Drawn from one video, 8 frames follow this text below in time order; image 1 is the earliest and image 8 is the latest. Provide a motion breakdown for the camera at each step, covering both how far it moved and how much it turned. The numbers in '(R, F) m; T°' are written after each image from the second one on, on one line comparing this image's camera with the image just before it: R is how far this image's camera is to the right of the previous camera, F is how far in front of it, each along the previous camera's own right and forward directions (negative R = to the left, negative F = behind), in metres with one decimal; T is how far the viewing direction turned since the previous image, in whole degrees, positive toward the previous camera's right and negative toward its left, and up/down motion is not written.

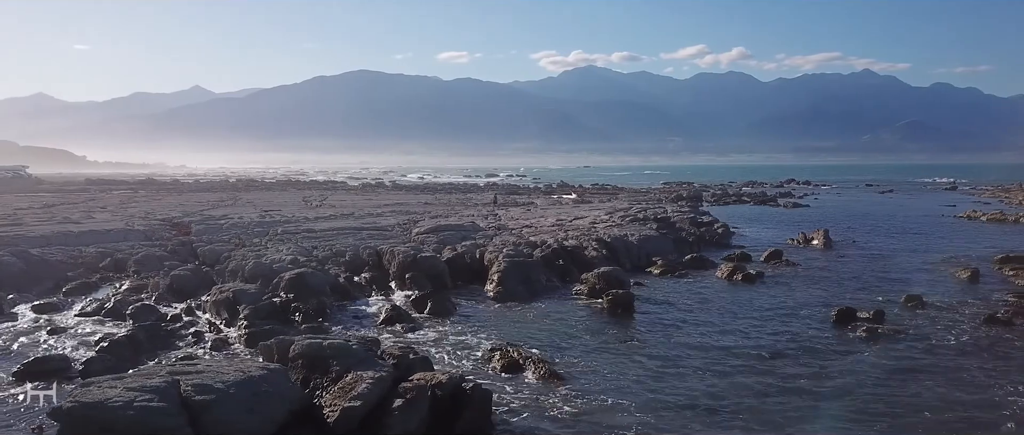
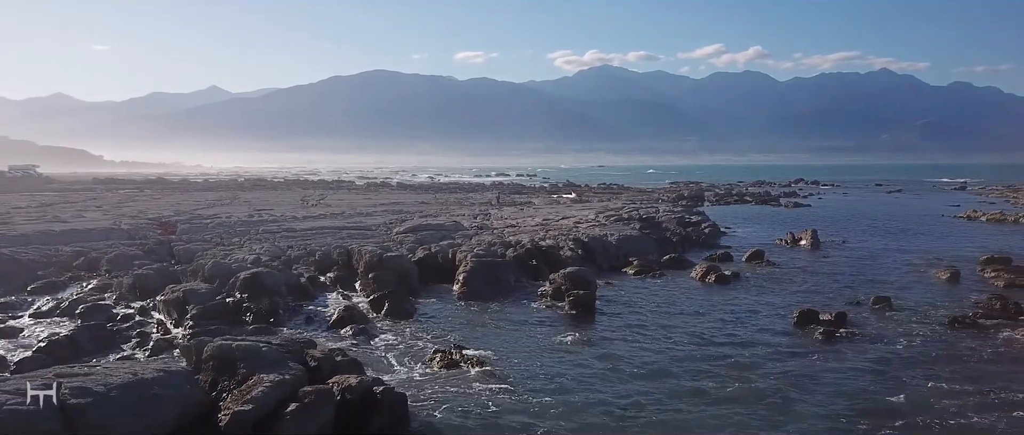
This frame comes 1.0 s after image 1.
(+1.4, +0.3) m; -1°
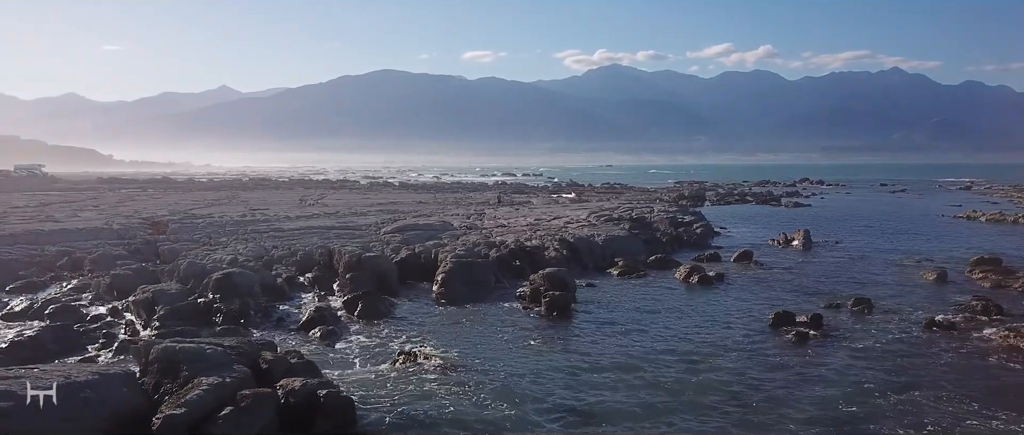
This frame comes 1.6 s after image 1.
(+0.8, +0.1) m; 0°
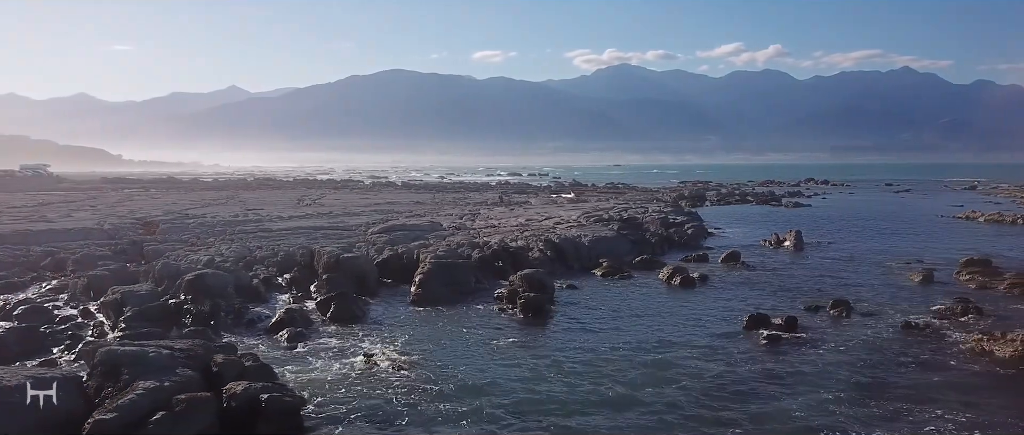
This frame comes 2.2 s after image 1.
(+0.8, +0.1) m; 0°
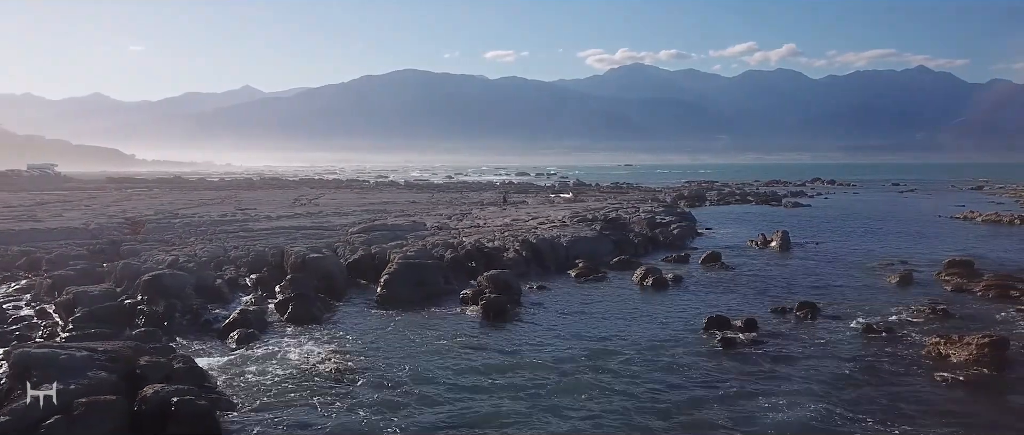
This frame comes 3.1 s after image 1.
(+1.3, +0.2) m; -1°
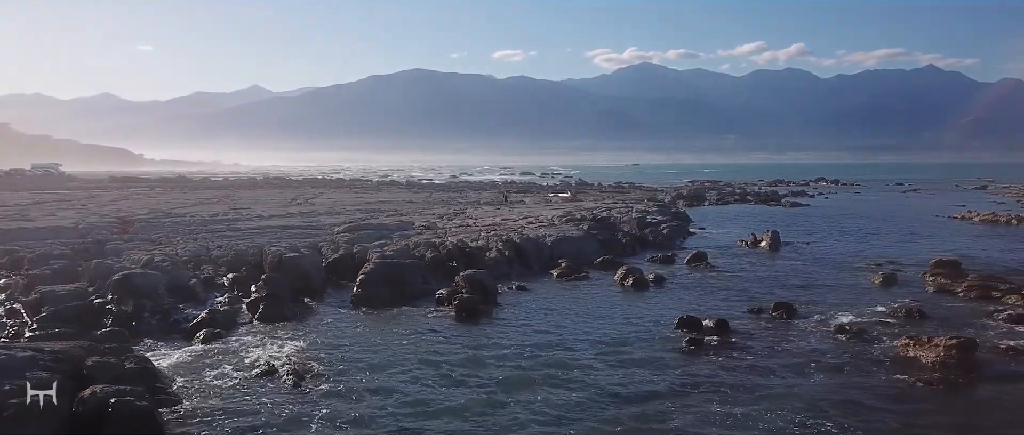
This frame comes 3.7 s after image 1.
(+0.8, +0.1) m; 0°
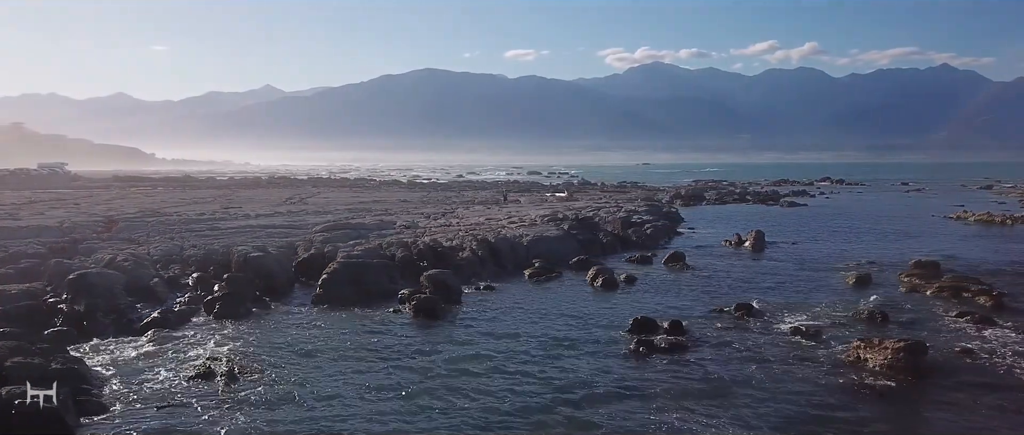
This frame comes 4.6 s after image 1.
(+1.3, +0.2) m; -1°
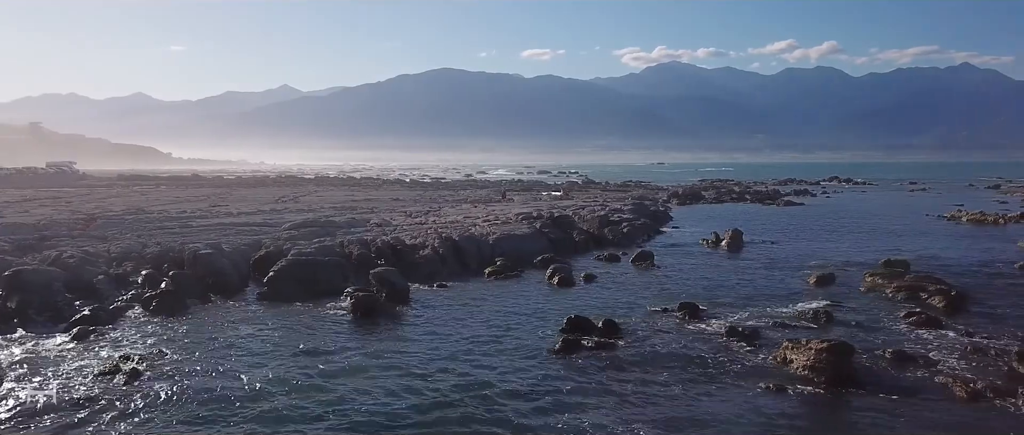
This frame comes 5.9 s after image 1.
(+1.8, +0.3) m; -1°
